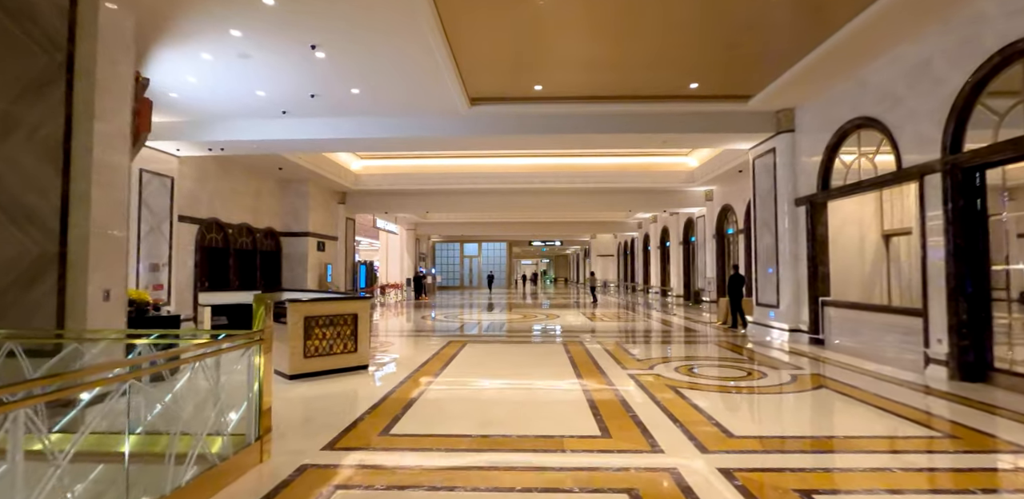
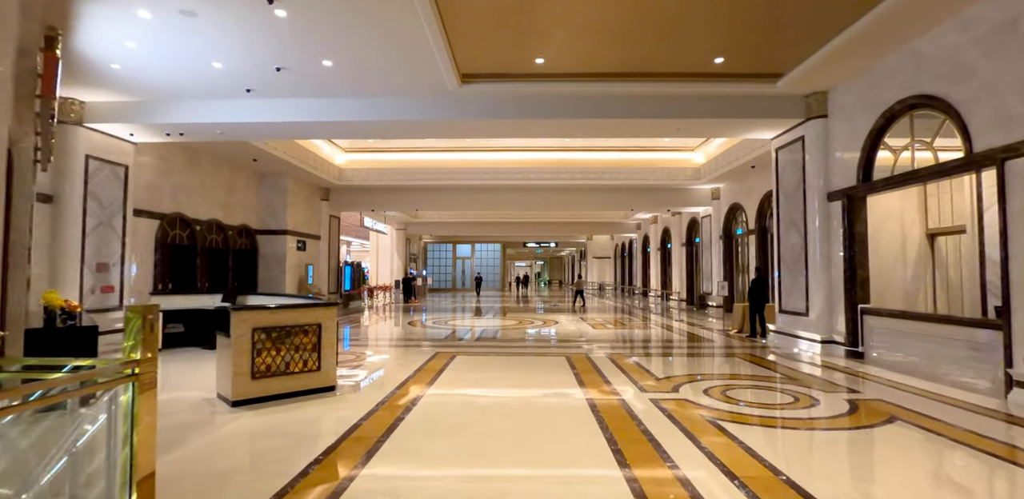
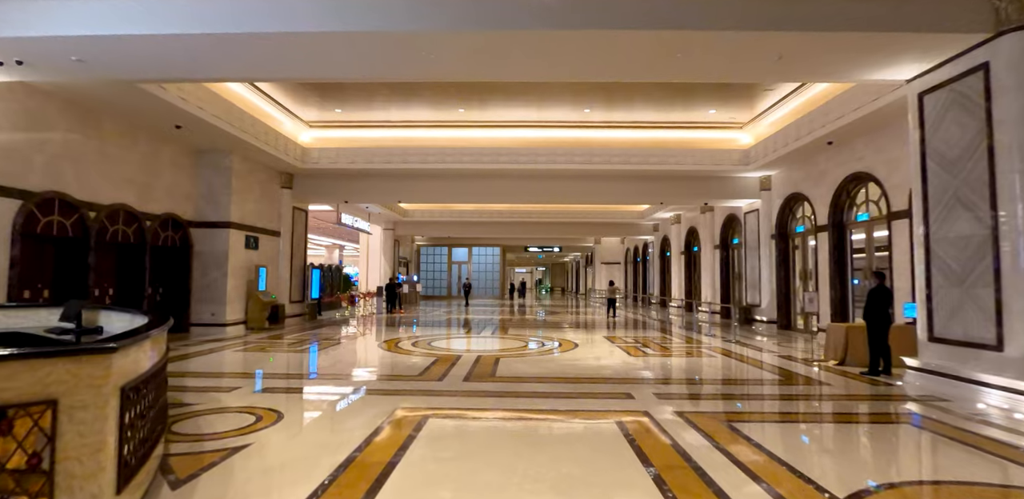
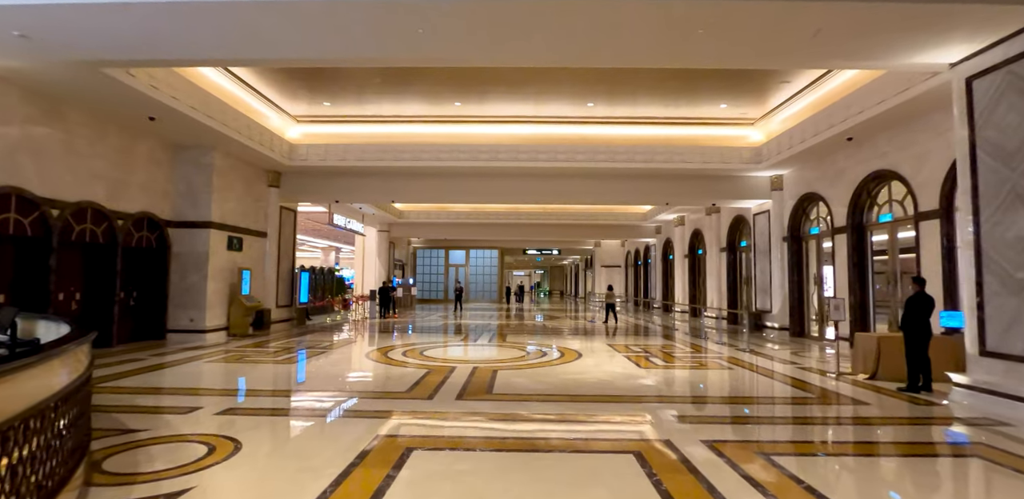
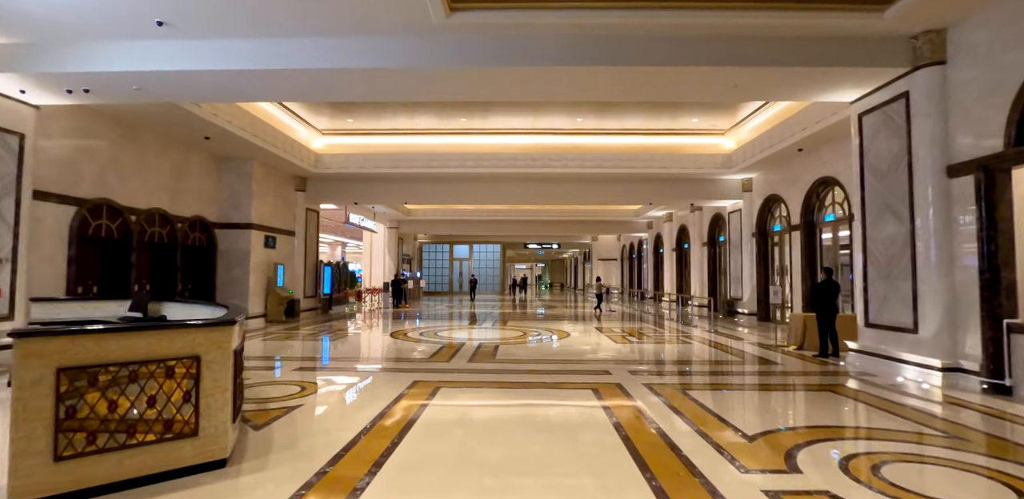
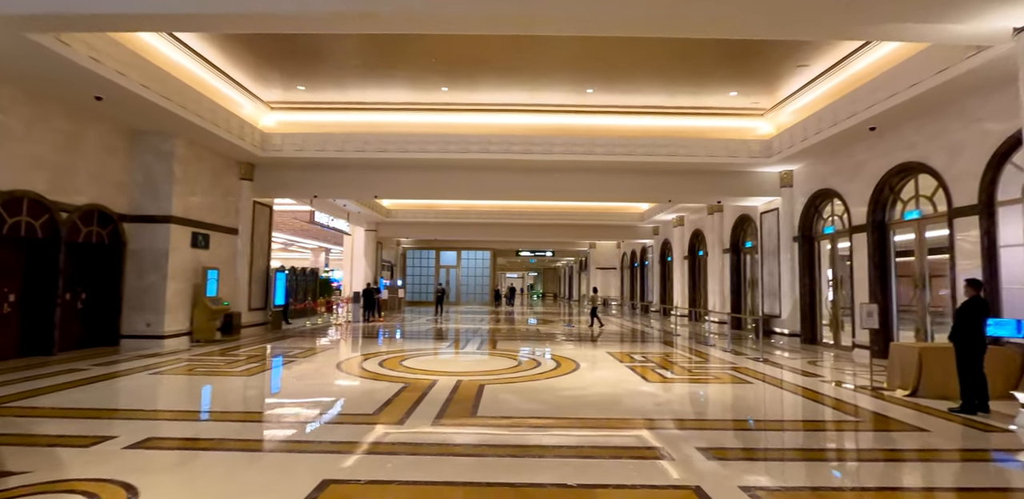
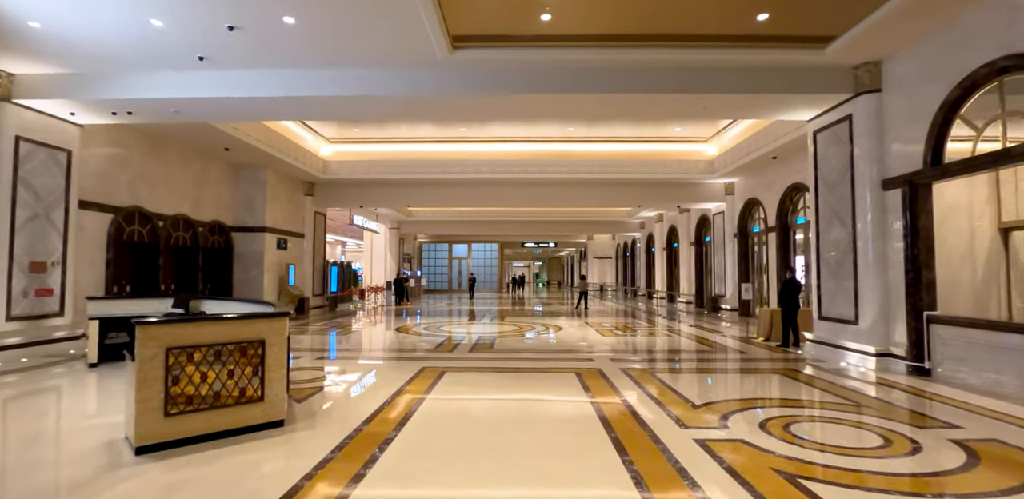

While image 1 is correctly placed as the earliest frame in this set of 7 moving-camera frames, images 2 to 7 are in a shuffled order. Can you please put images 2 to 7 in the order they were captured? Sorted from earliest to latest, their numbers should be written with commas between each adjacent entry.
2, 7, 5, 3, 4, 6
